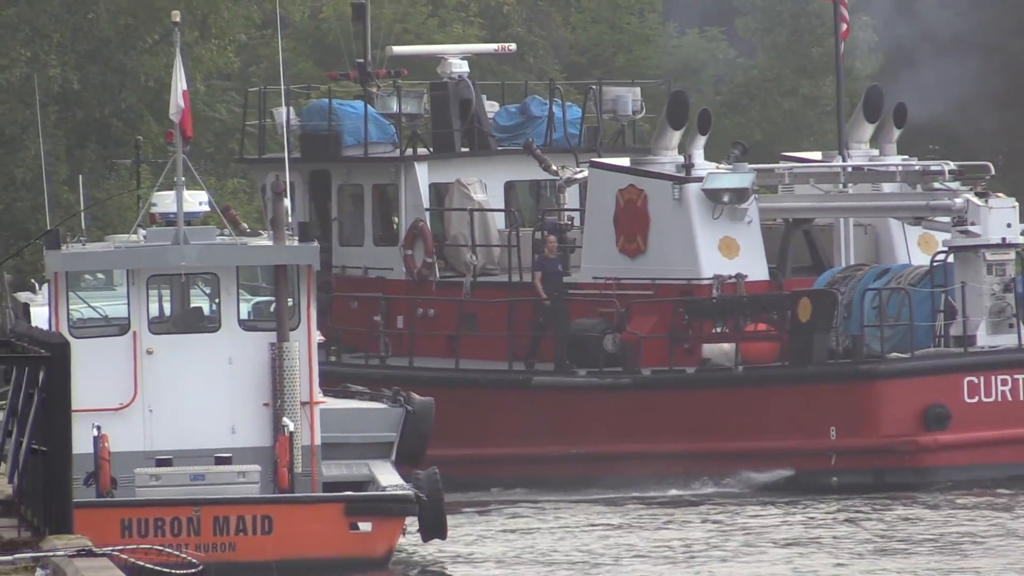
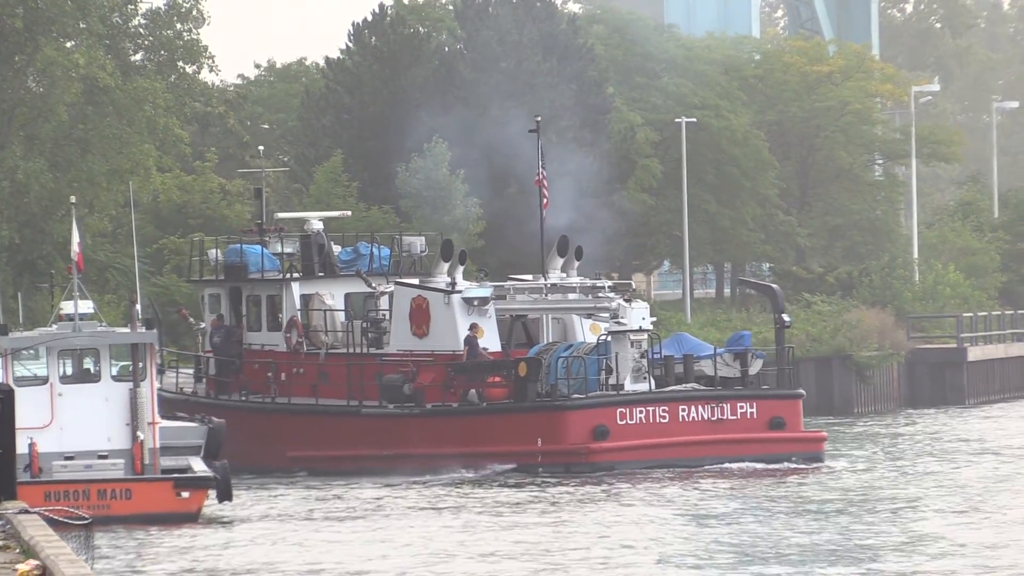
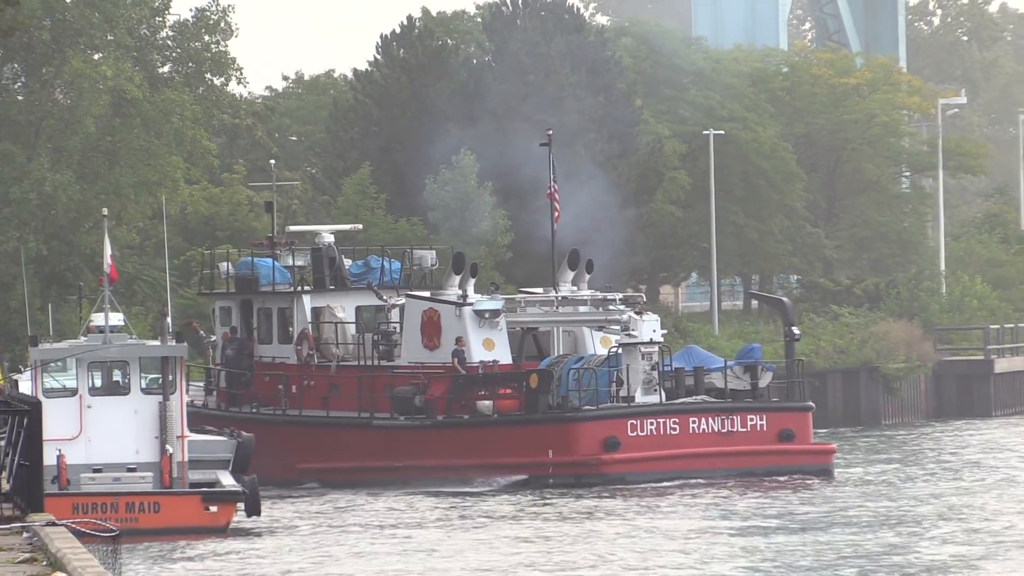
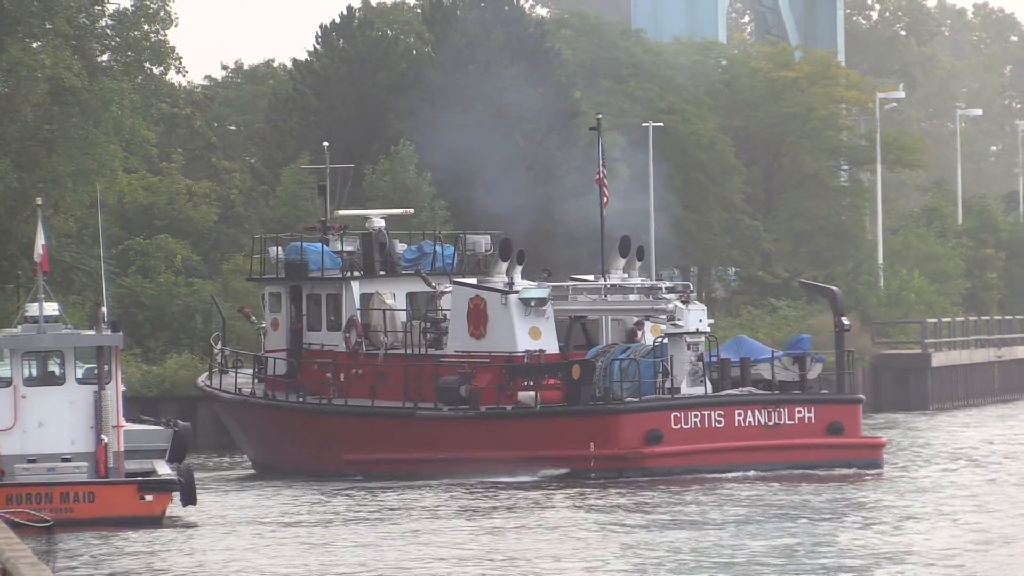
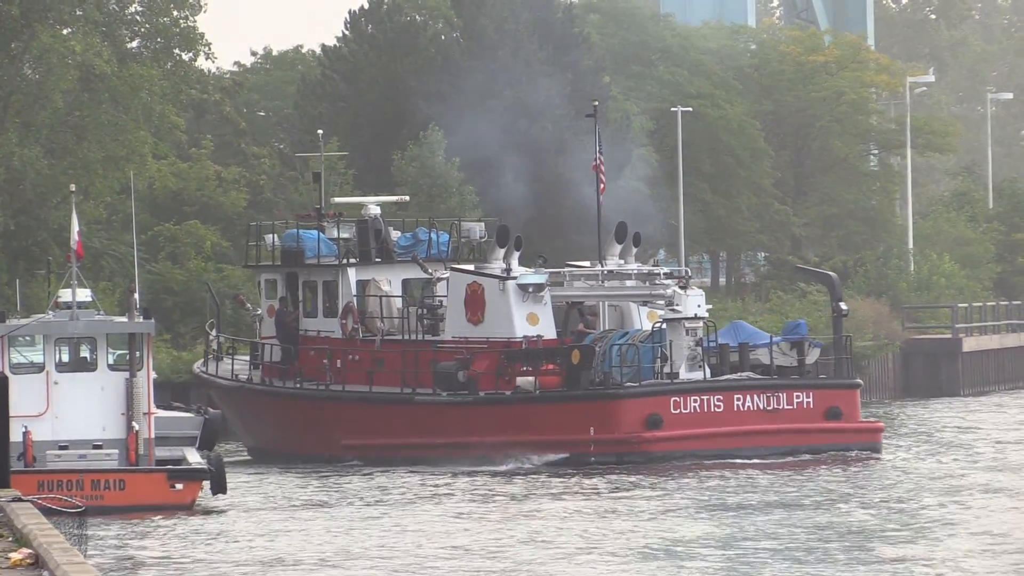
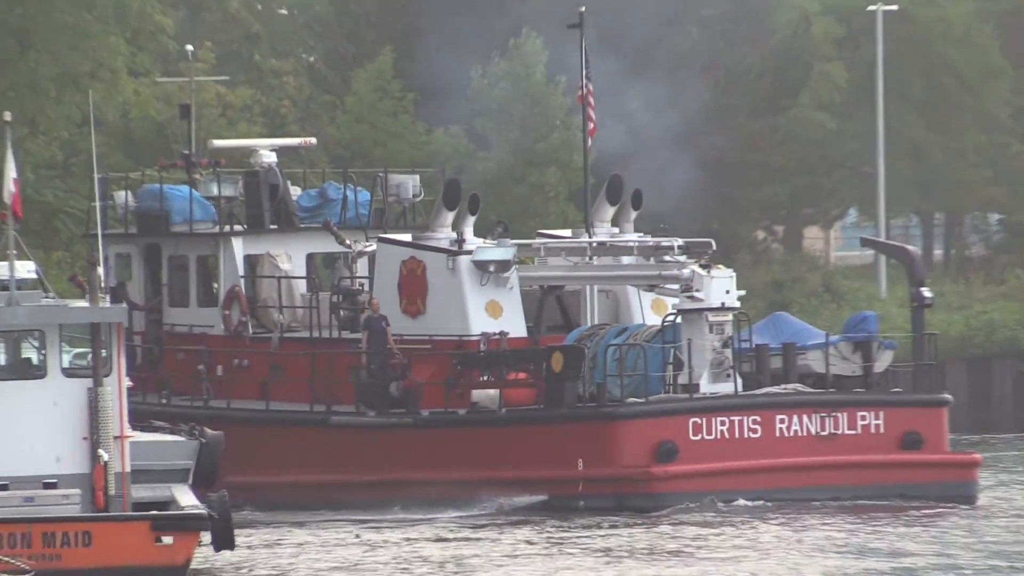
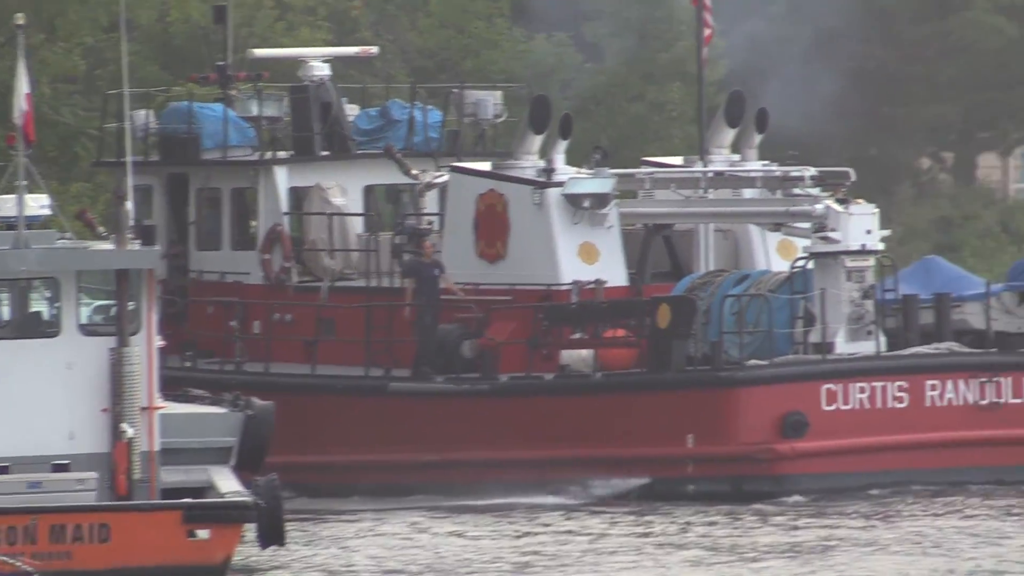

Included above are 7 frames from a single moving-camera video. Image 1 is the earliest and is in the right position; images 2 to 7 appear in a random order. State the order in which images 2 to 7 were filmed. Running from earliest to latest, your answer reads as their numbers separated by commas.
7, 6, 3, 2, 5, 4
